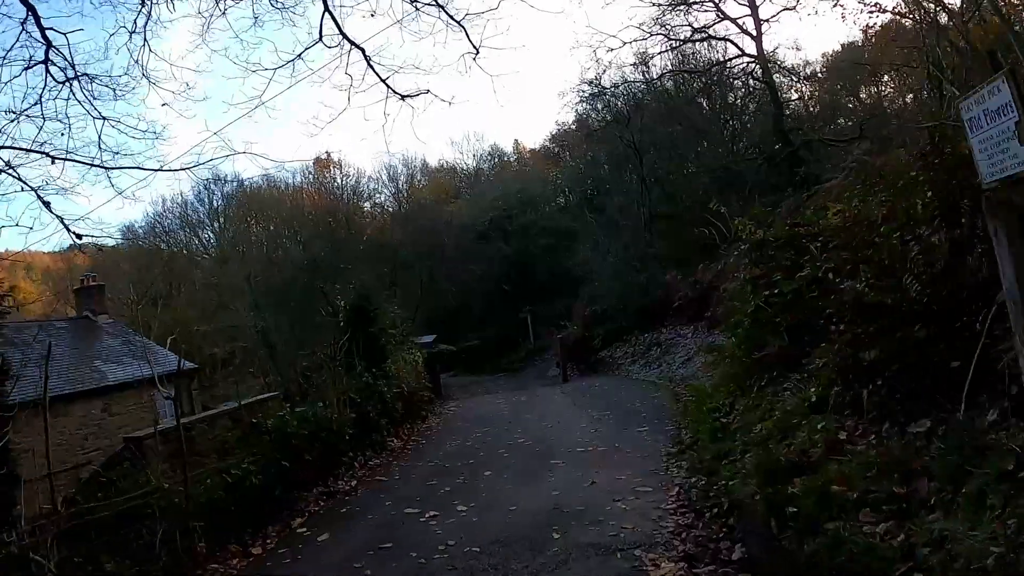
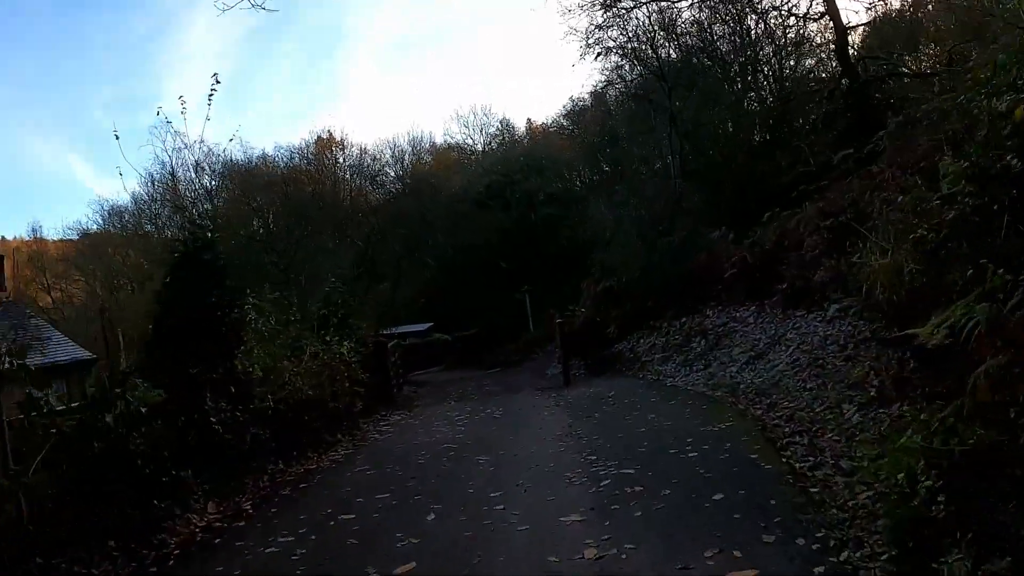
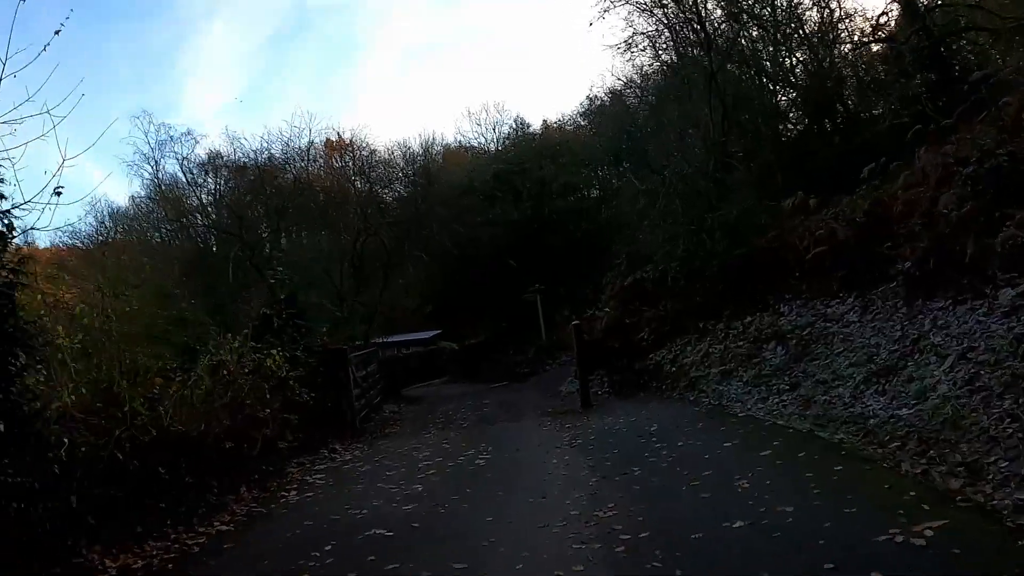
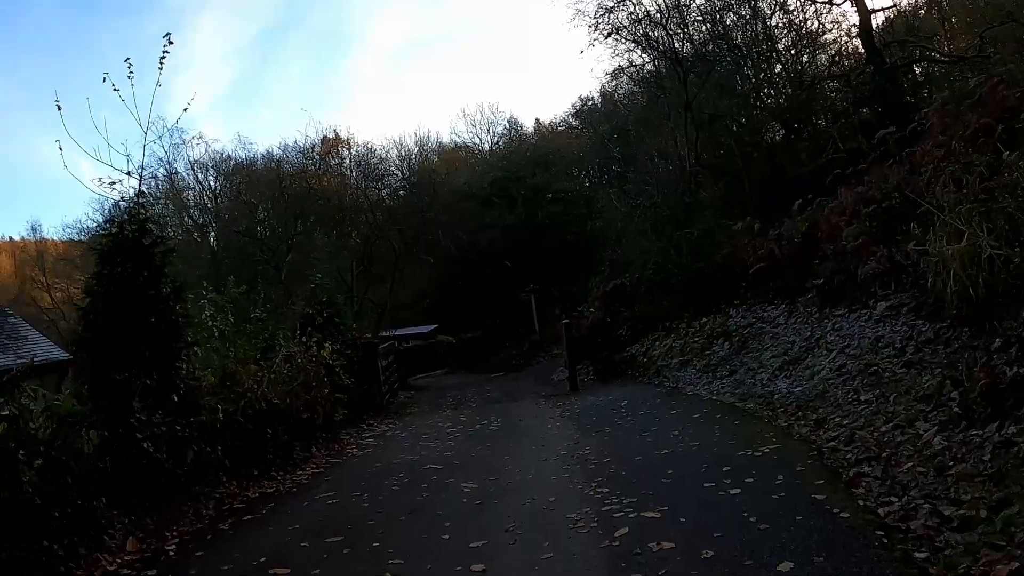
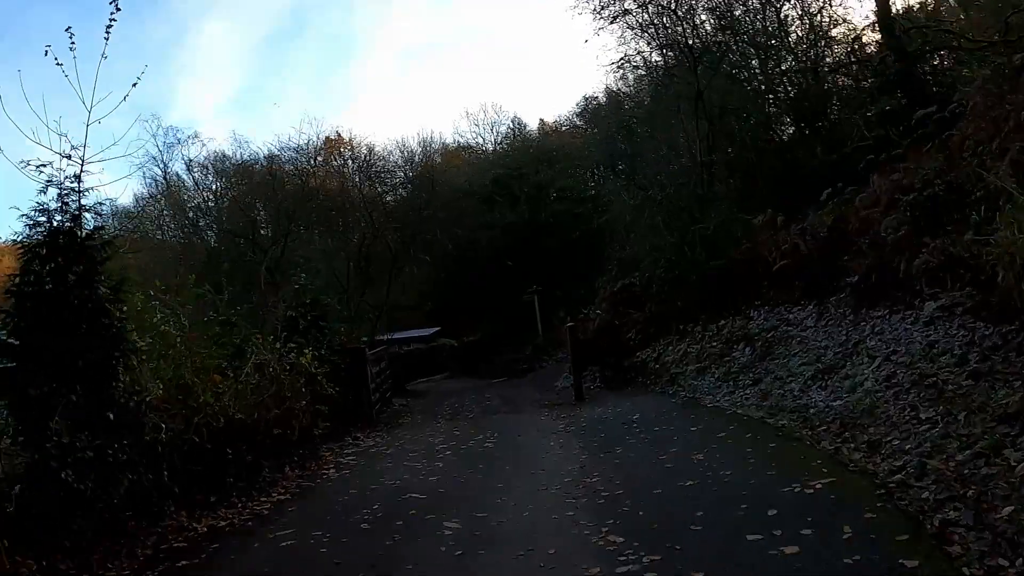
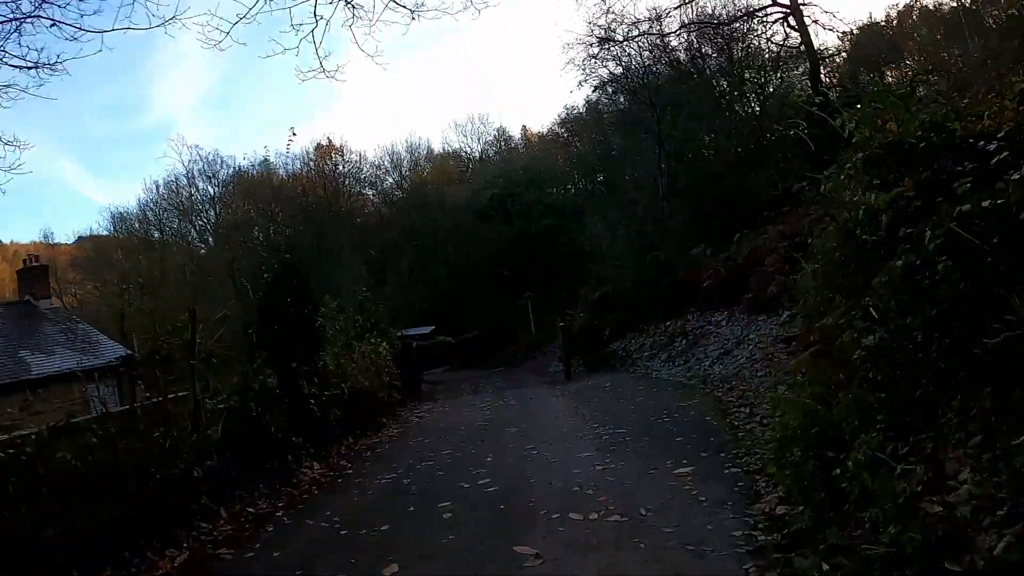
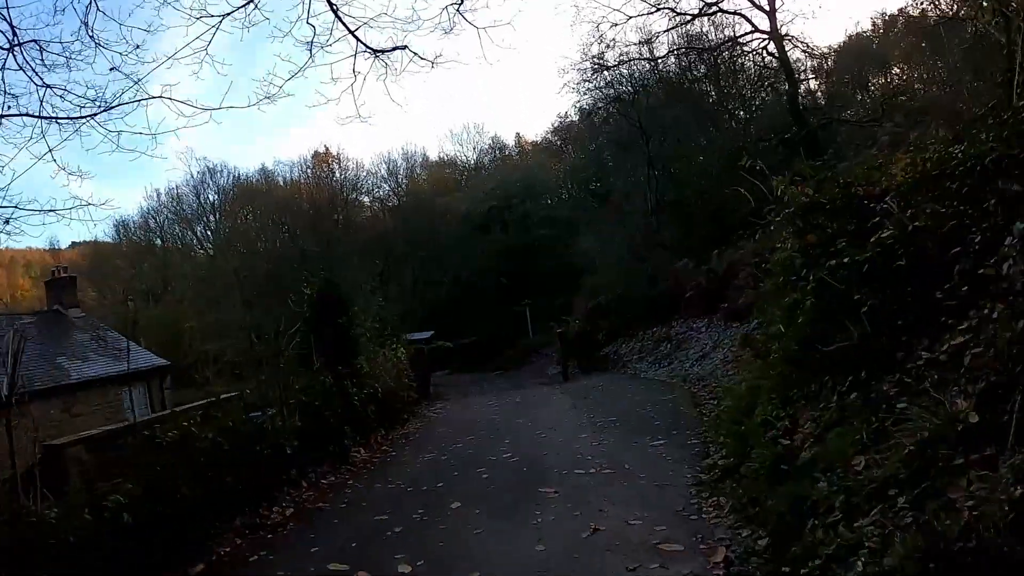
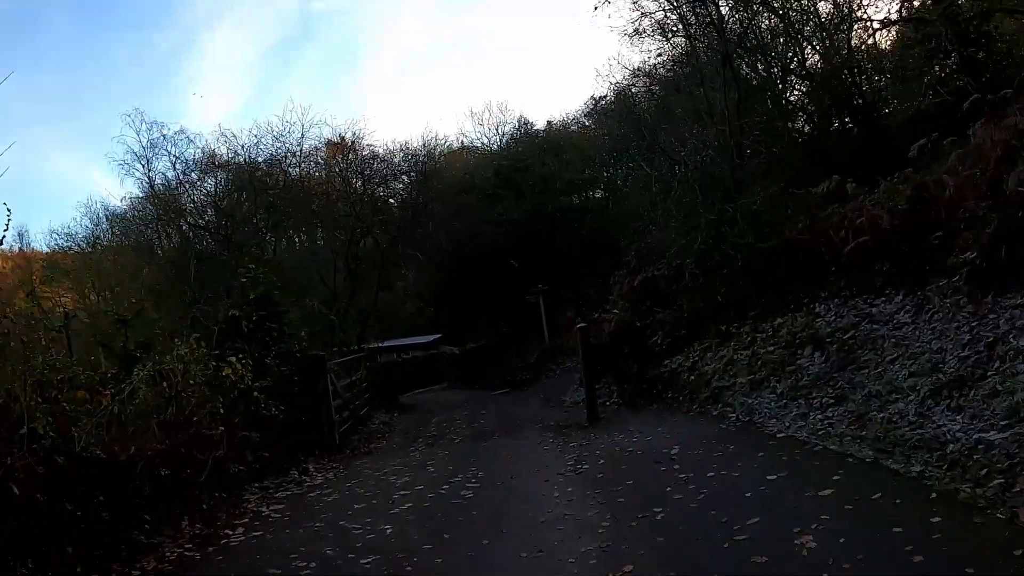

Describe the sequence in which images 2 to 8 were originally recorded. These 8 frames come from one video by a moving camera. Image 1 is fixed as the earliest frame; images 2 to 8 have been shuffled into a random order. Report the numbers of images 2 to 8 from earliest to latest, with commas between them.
7, 6, 2, 4, 5, 3, 8
